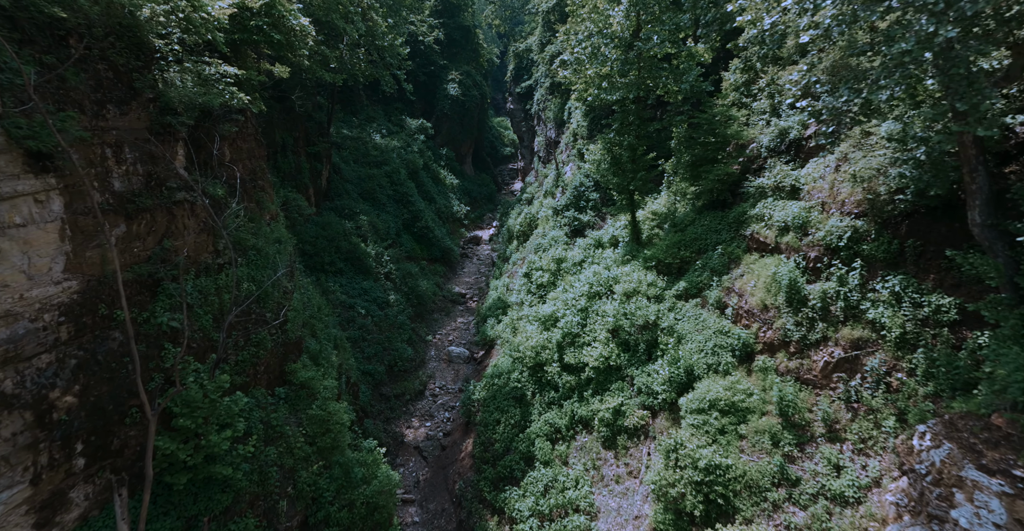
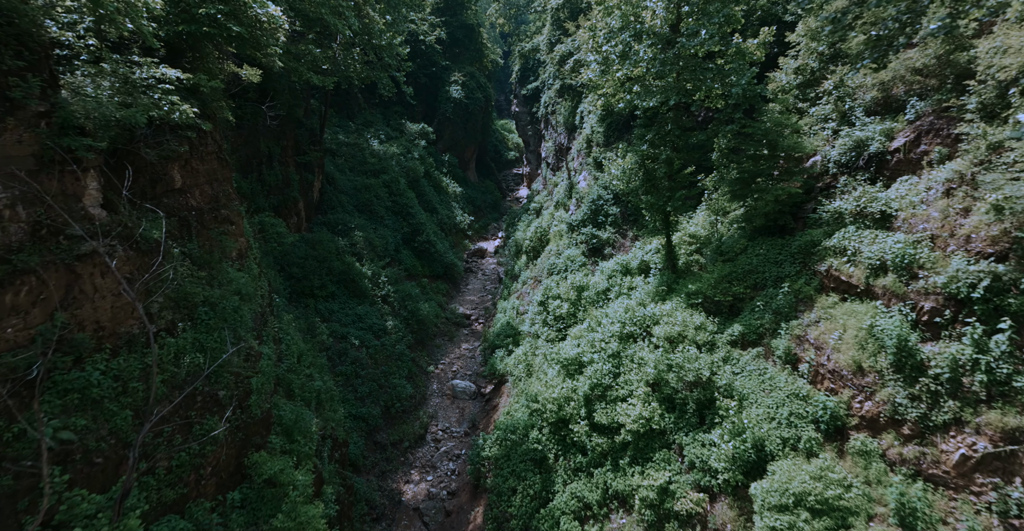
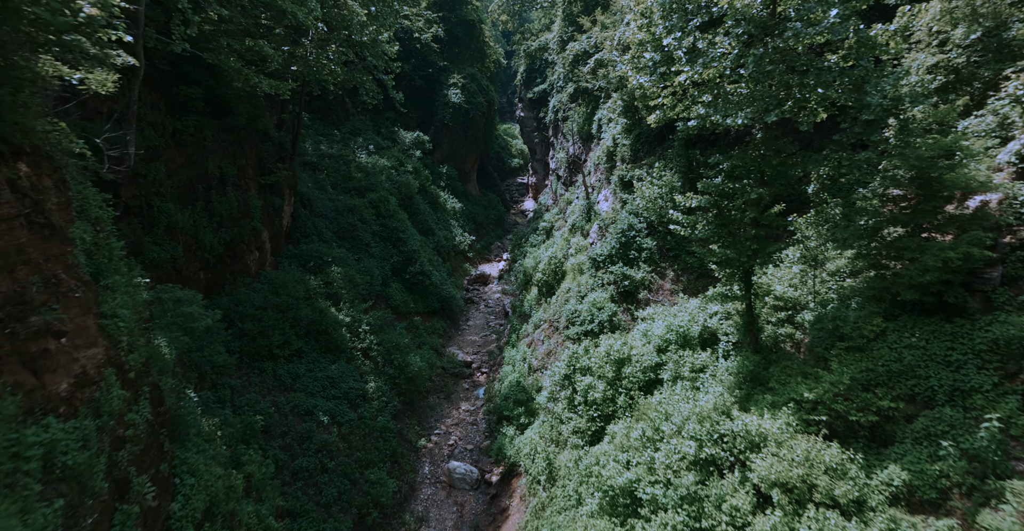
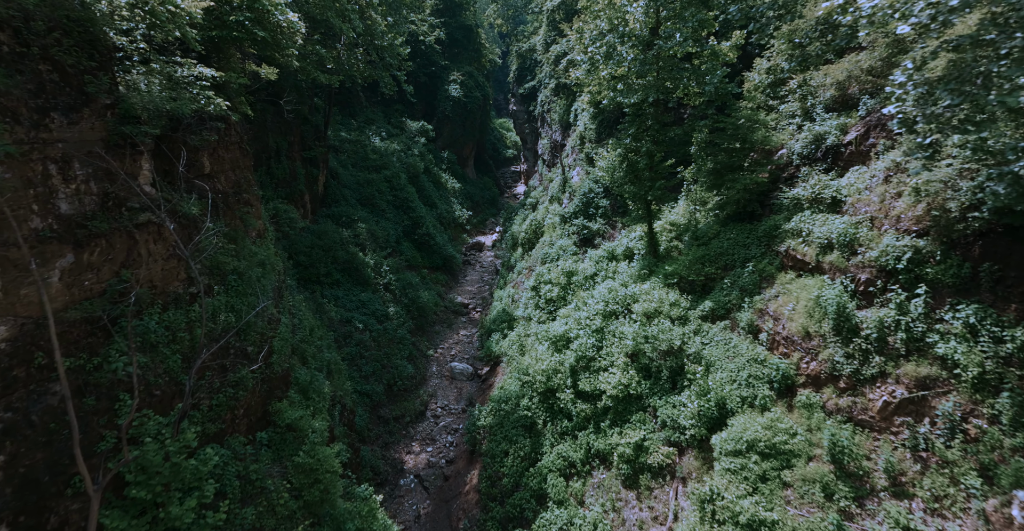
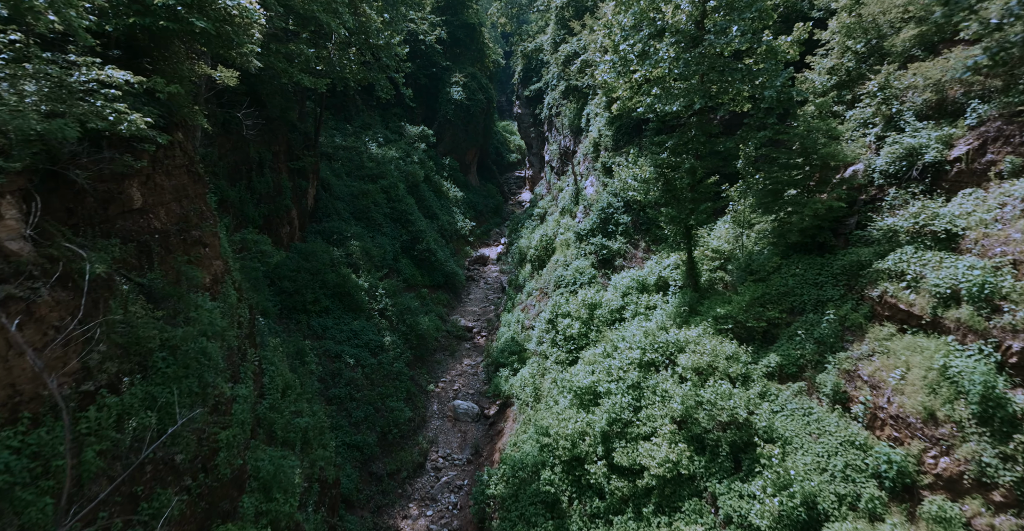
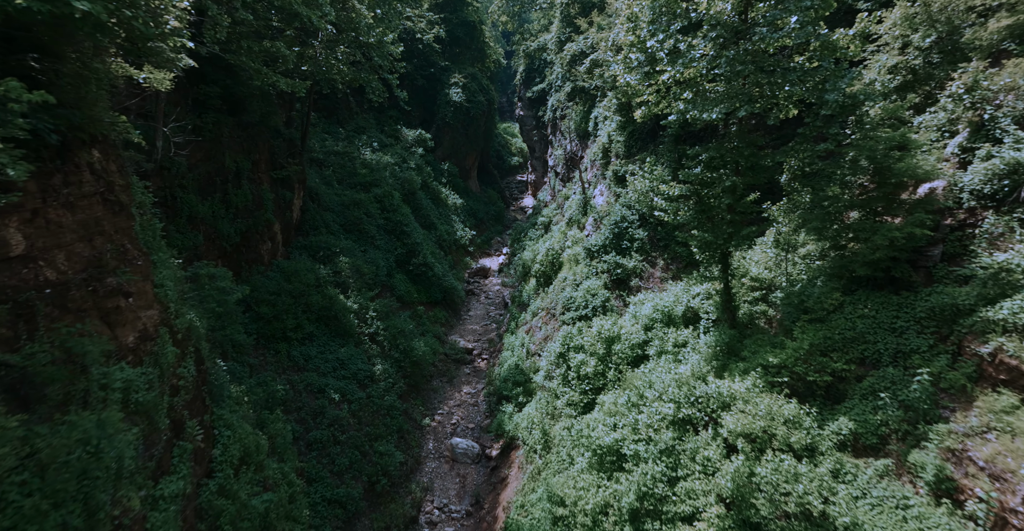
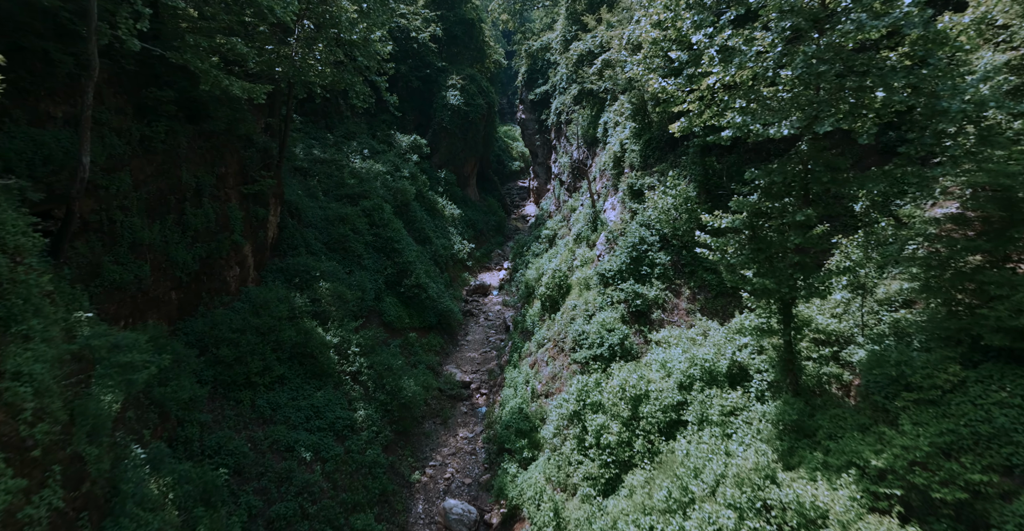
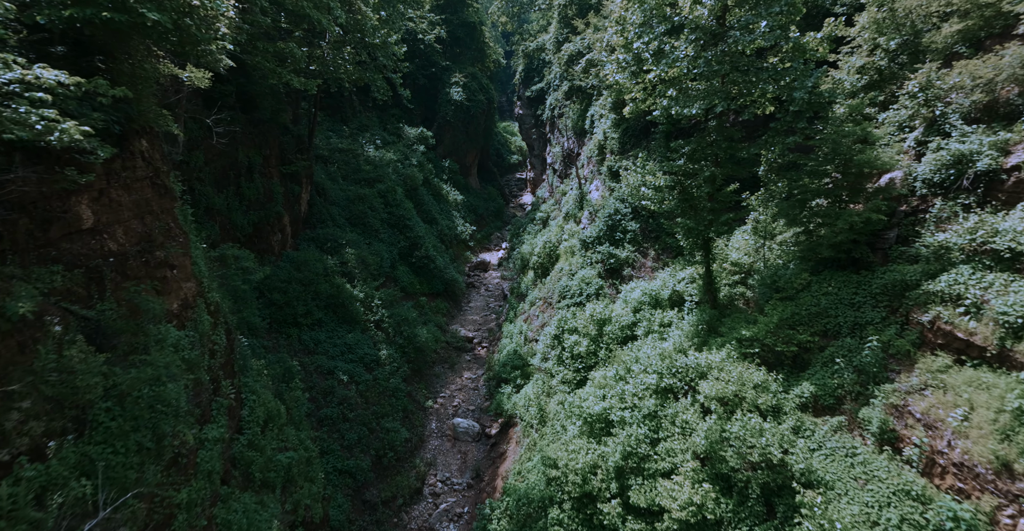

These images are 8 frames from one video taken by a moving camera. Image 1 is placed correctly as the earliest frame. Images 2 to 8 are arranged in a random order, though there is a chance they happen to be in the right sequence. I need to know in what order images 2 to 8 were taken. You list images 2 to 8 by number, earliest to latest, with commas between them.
4, 2, 5, 8, 6, 3, 7
